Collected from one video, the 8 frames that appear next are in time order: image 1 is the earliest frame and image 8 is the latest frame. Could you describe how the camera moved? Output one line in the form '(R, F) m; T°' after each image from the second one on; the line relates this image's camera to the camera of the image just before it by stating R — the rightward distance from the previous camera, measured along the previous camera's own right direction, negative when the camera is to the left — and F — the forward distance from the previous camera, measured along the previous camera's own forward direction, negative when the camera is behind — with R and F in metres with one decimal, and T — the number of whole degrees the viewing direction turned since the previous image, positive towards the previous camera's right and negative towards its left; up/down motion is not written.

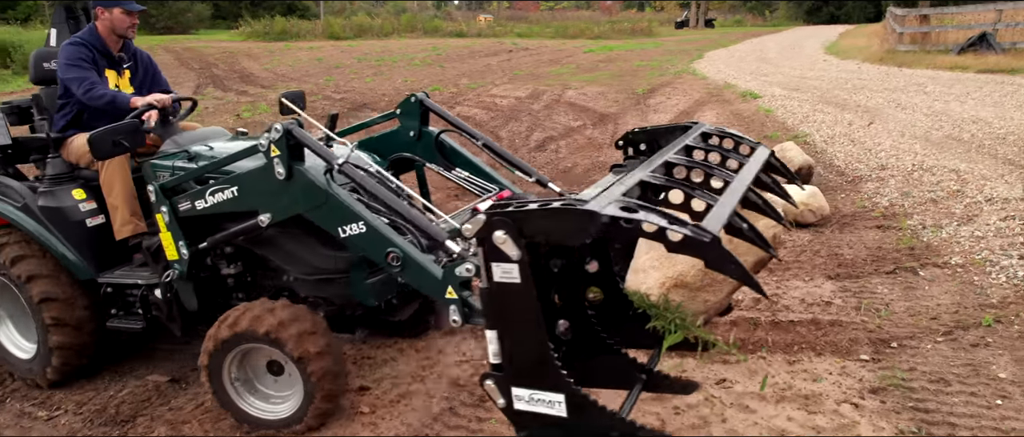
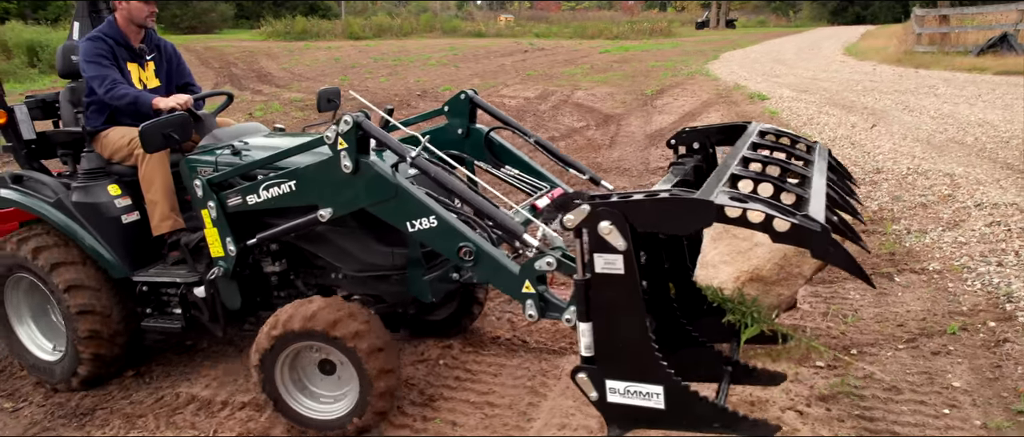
(+0.4, 0.0) m; -2°
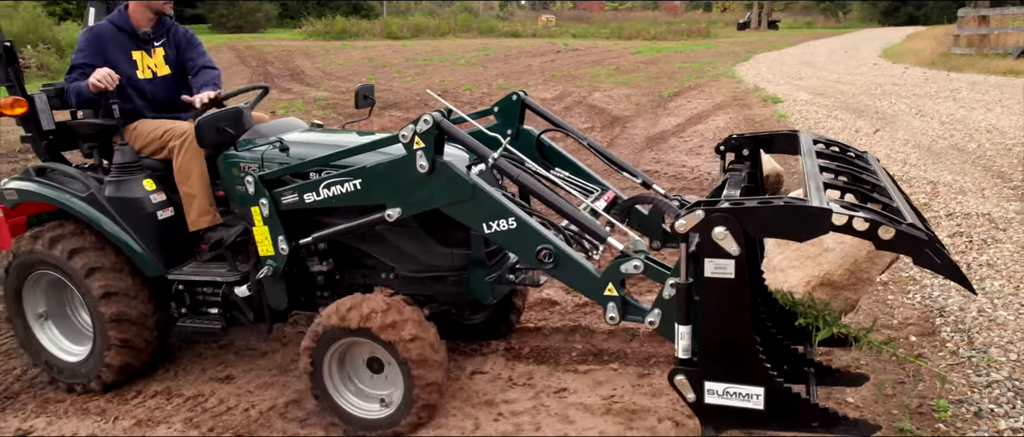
(+0.8, 0.0) m; -4°
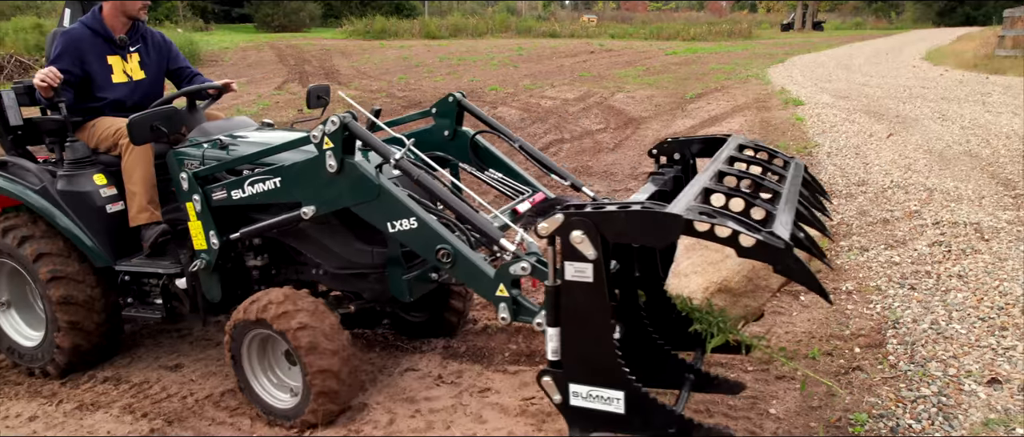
(+0.6, 0.0) m; -4°
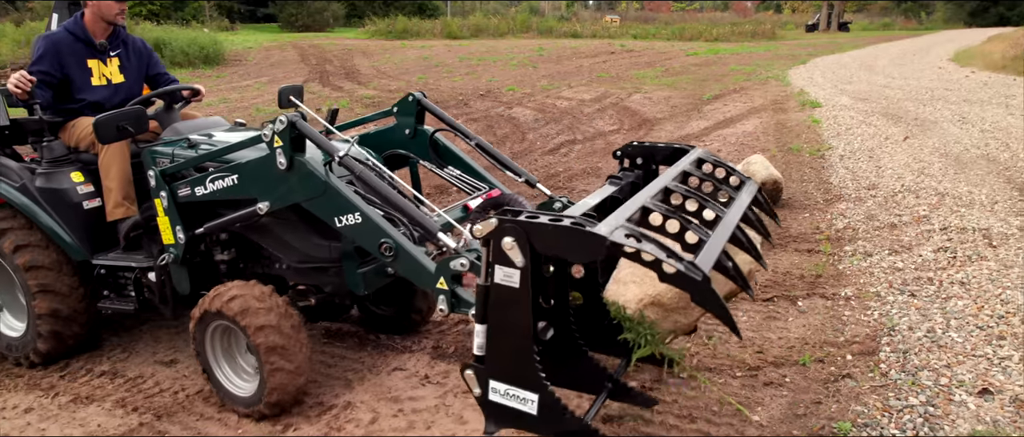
(+0.2, 0.0) m; -2°
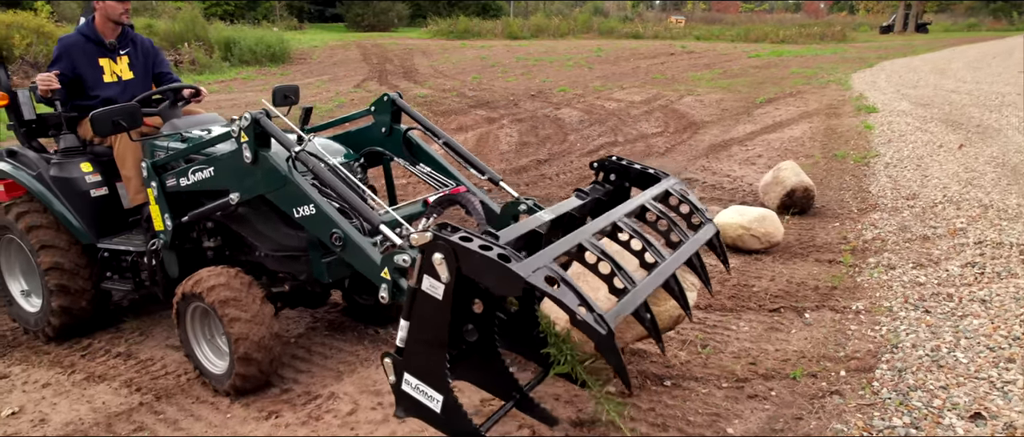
(+0.4, 0.0) m; -5°
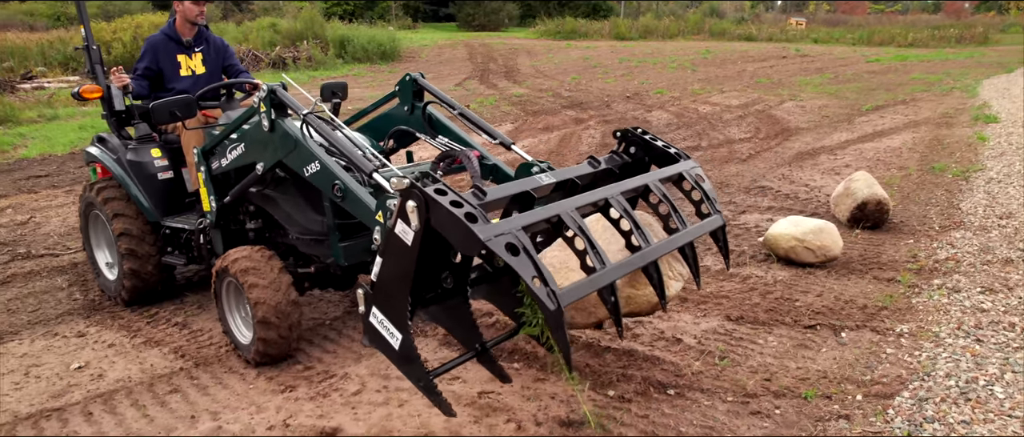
(+0.5, 0.0) m; -9°
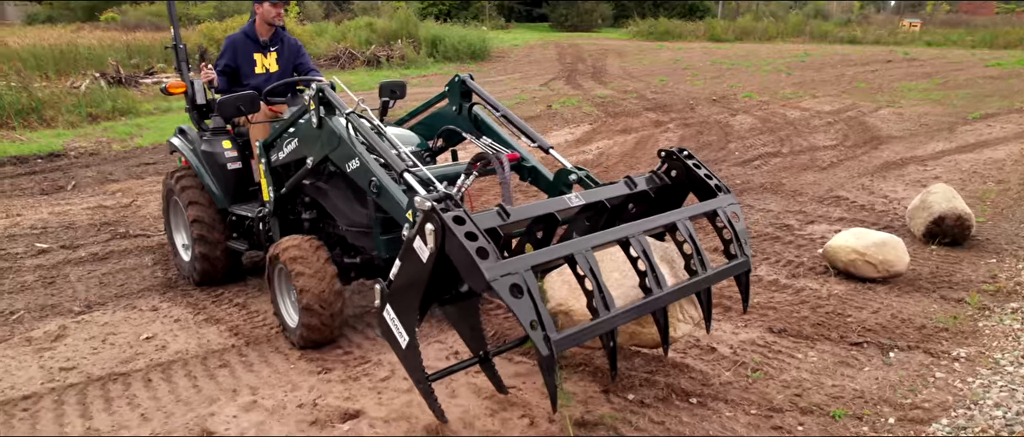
(+0.3, 0.0) m; -7°
